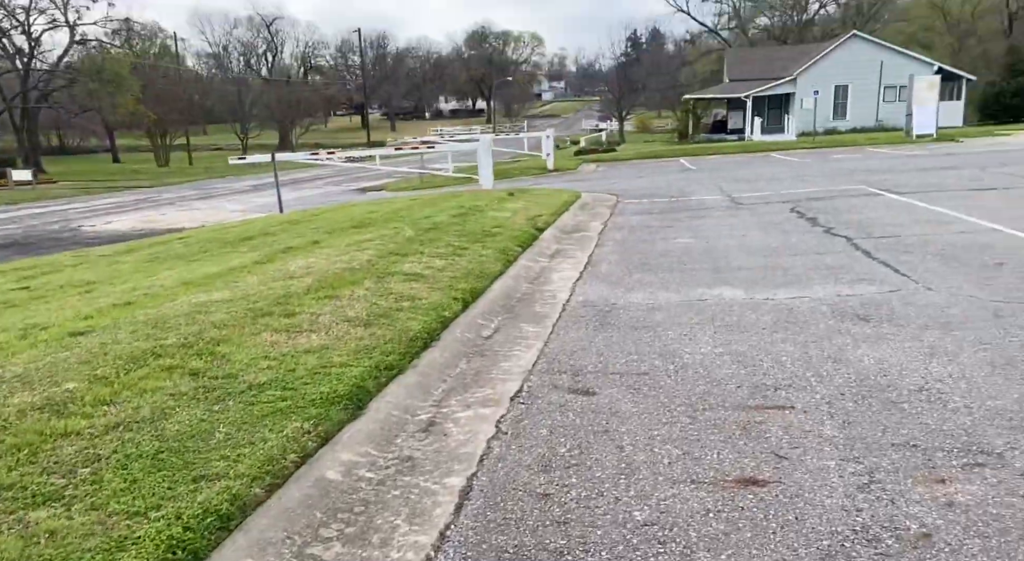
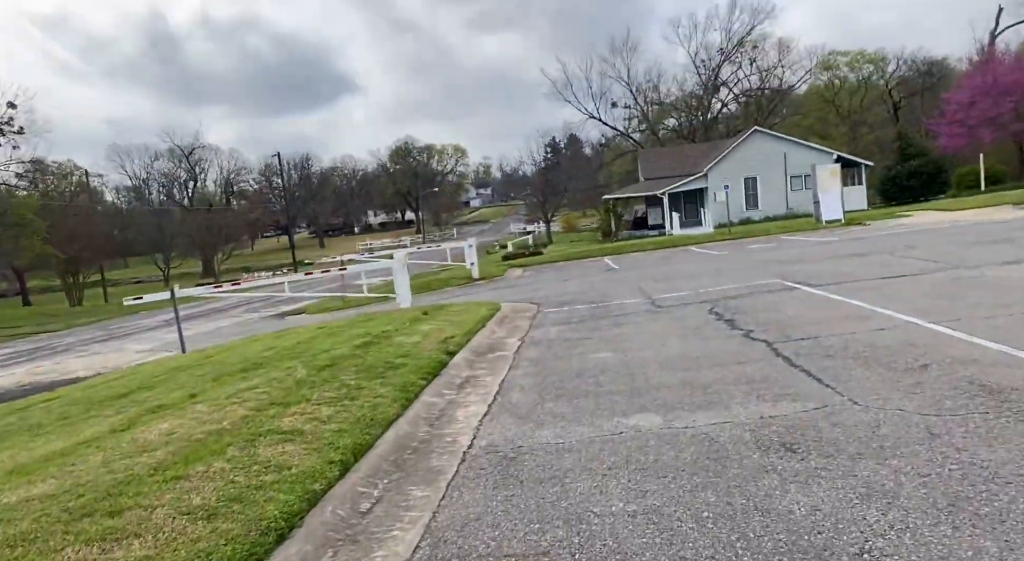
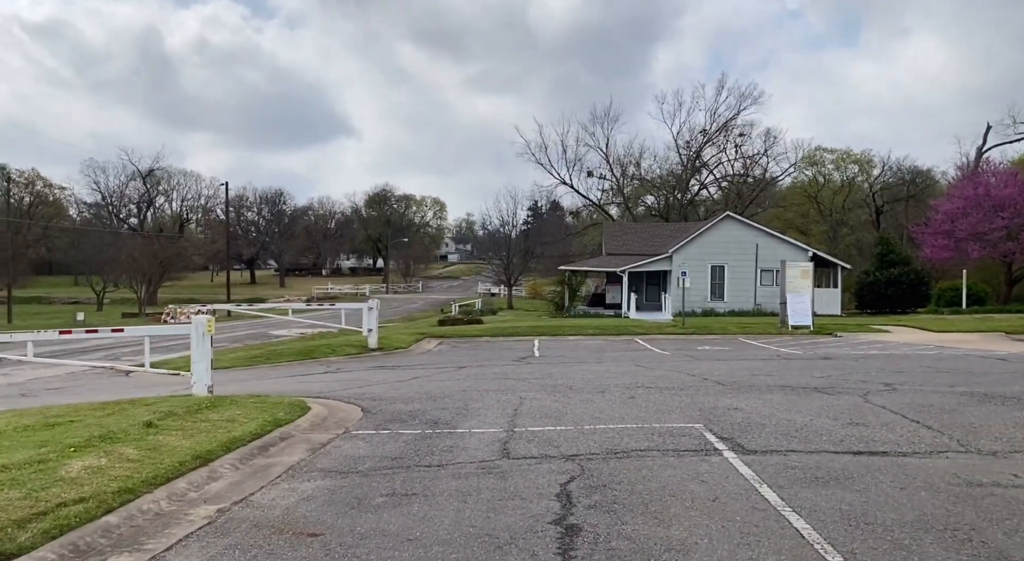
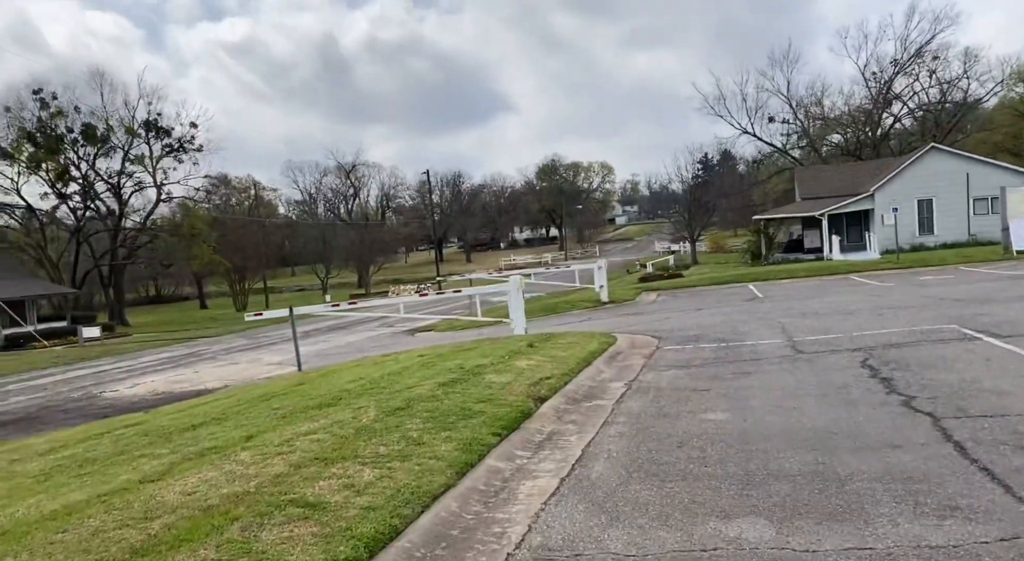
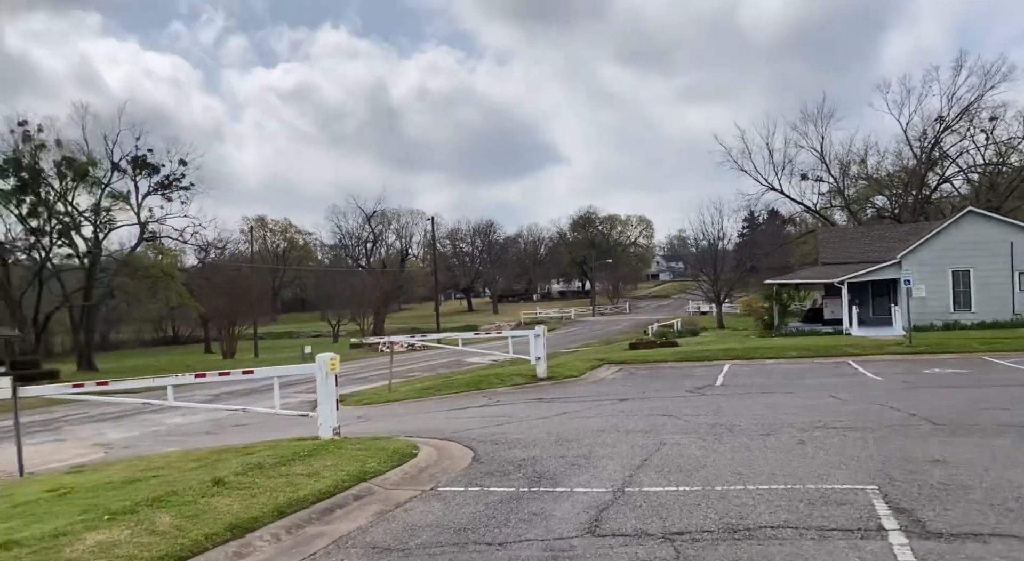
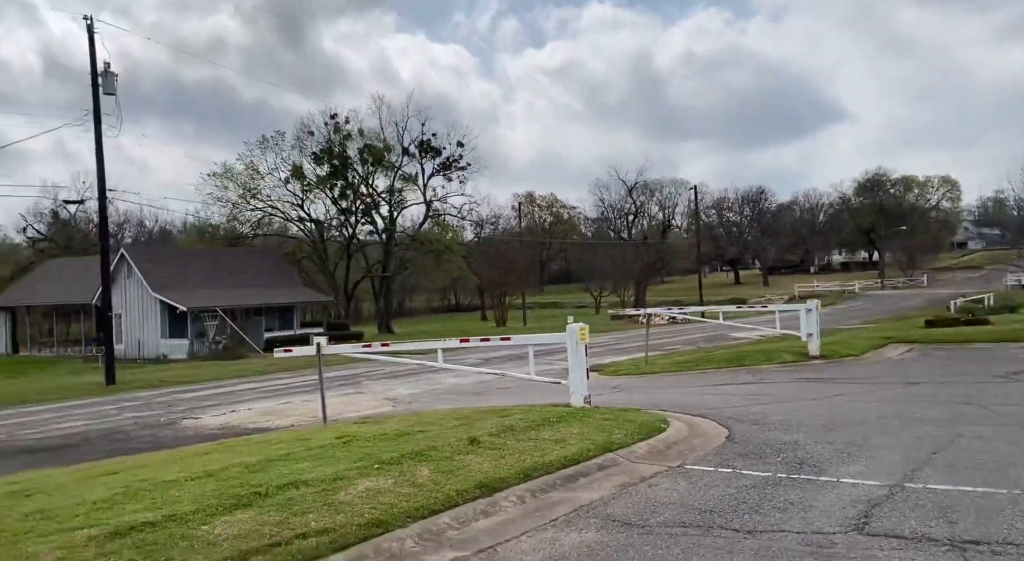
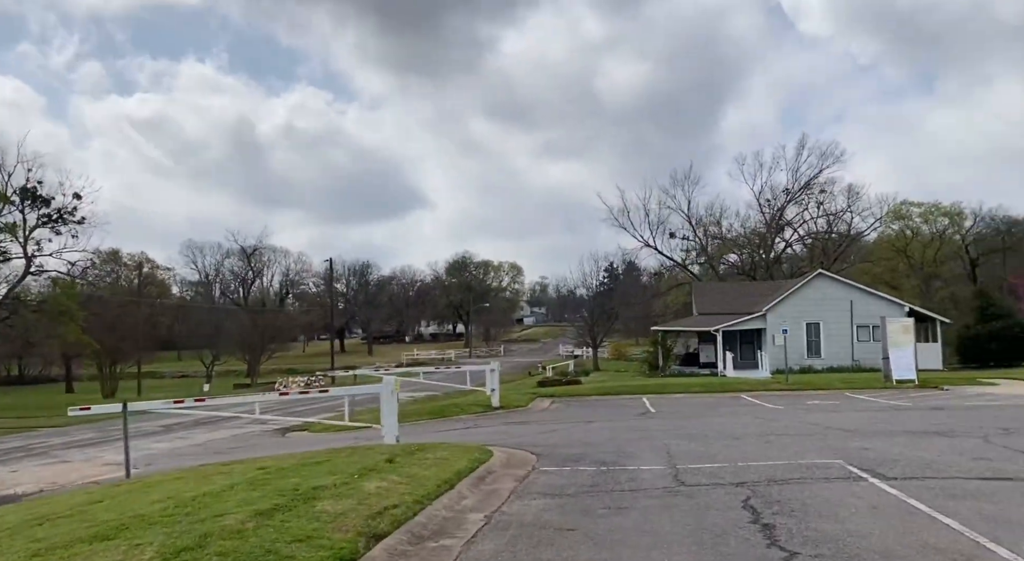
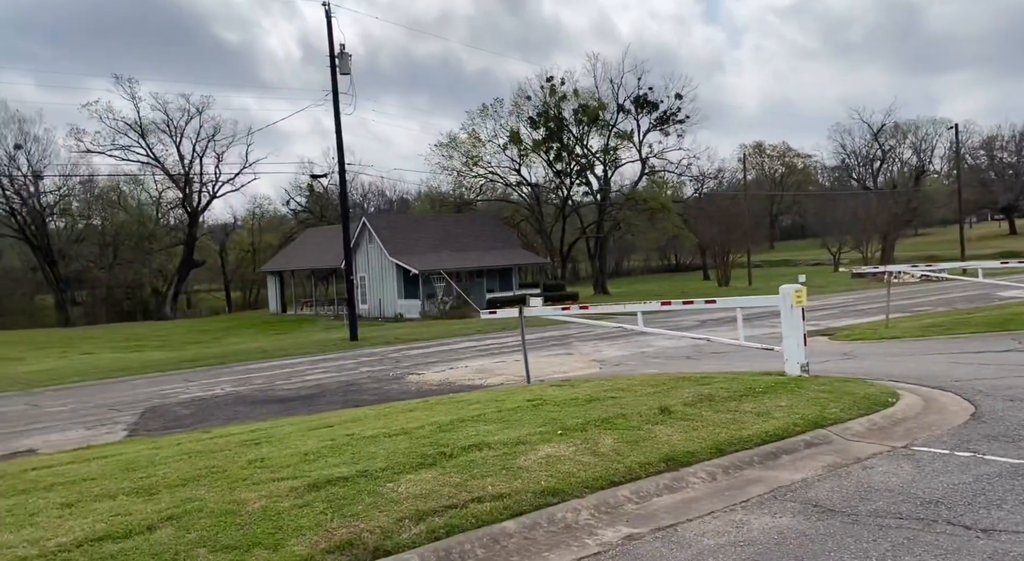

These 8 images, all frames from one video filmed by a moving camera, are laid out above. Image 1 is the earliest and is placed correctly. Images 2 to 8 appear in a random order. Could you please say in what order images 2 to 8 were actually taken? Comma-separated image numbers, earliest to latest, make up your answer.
2, 4, 7, 3, 5, 6, 8
